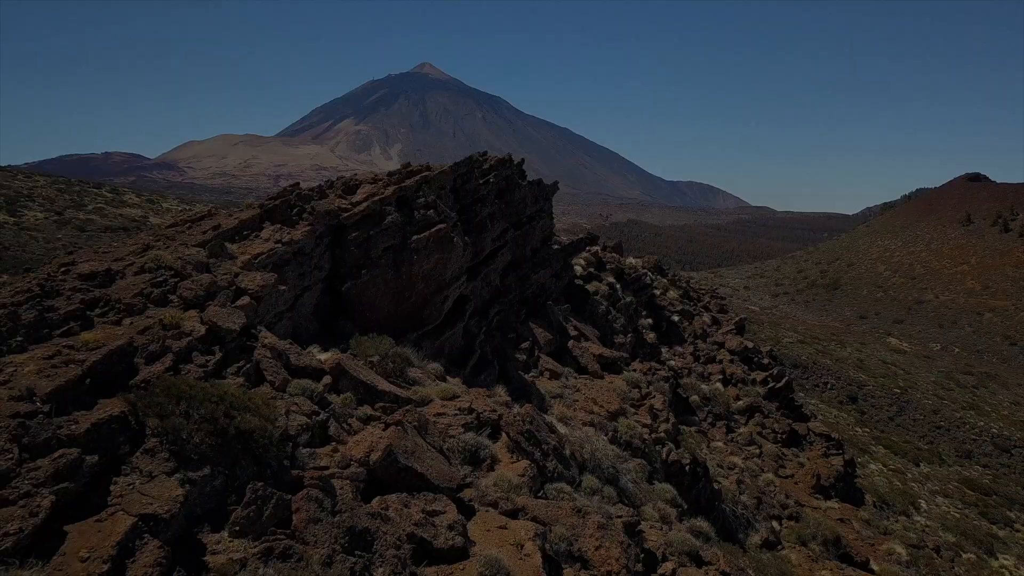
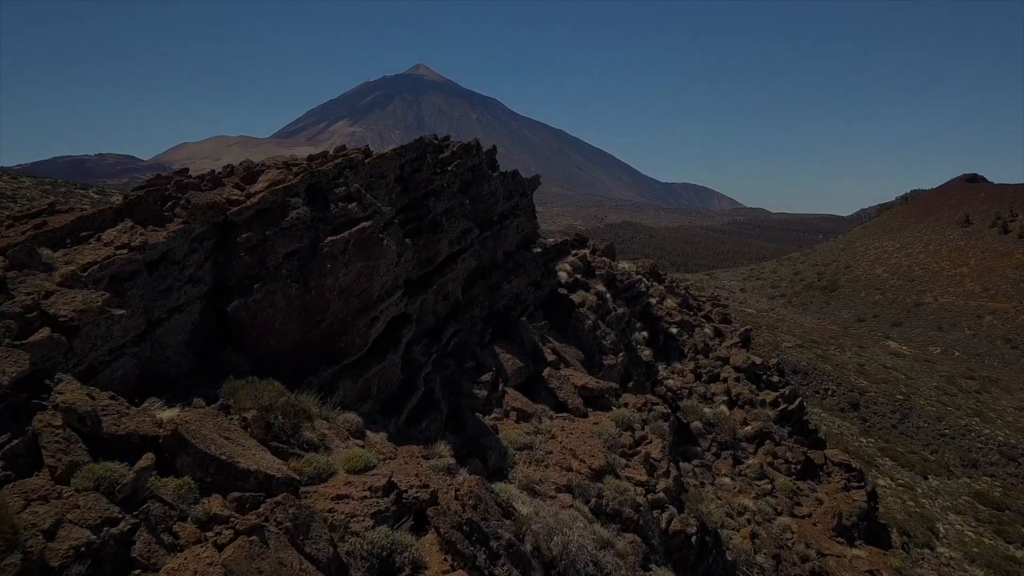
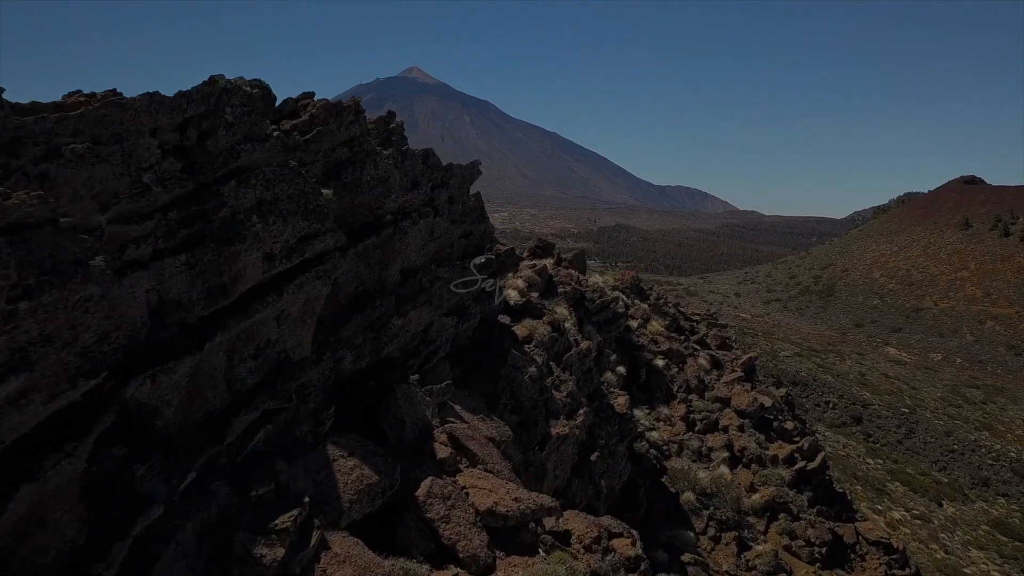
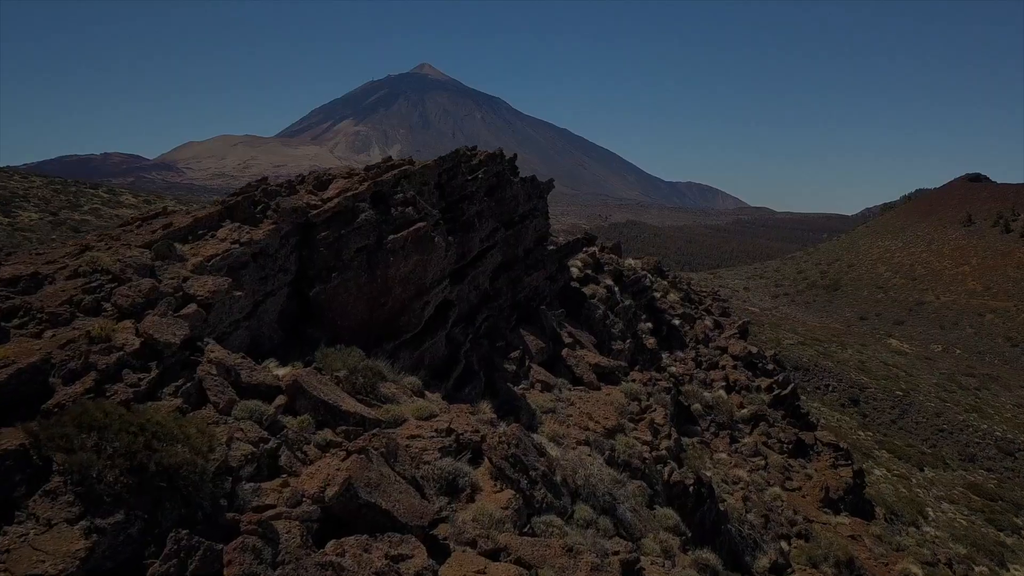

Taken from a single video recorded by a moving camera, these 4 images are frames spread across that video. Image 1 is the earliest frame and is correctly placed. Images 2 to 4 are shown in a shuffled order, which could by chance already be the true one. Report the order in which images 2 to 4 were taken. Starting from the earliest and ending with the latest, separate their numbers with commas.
4, 2, 3
